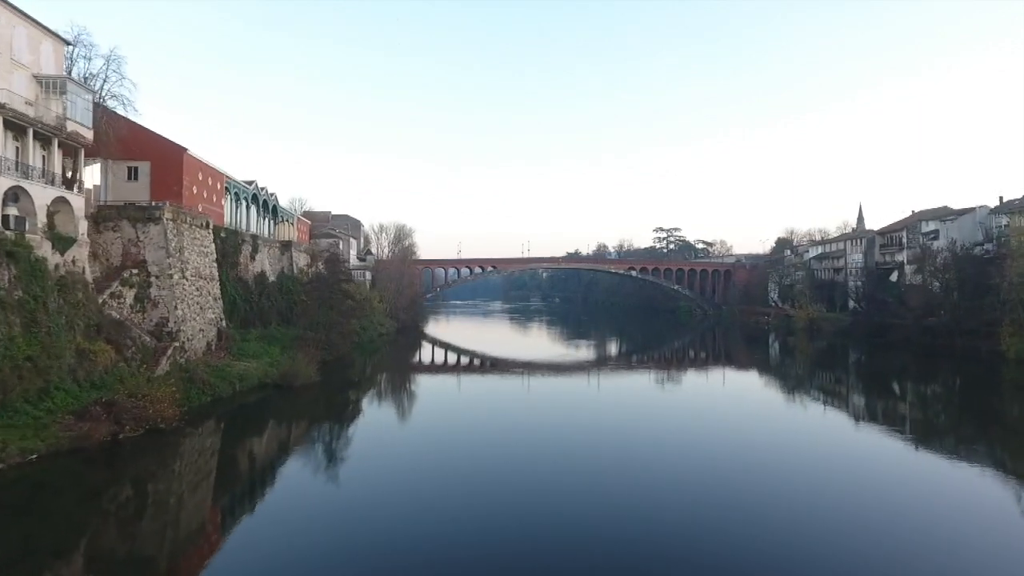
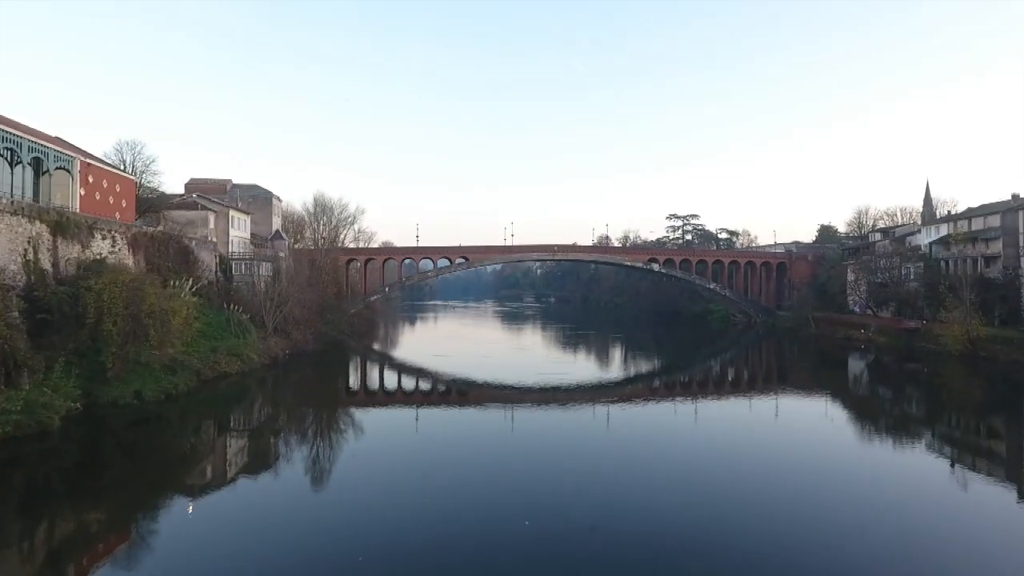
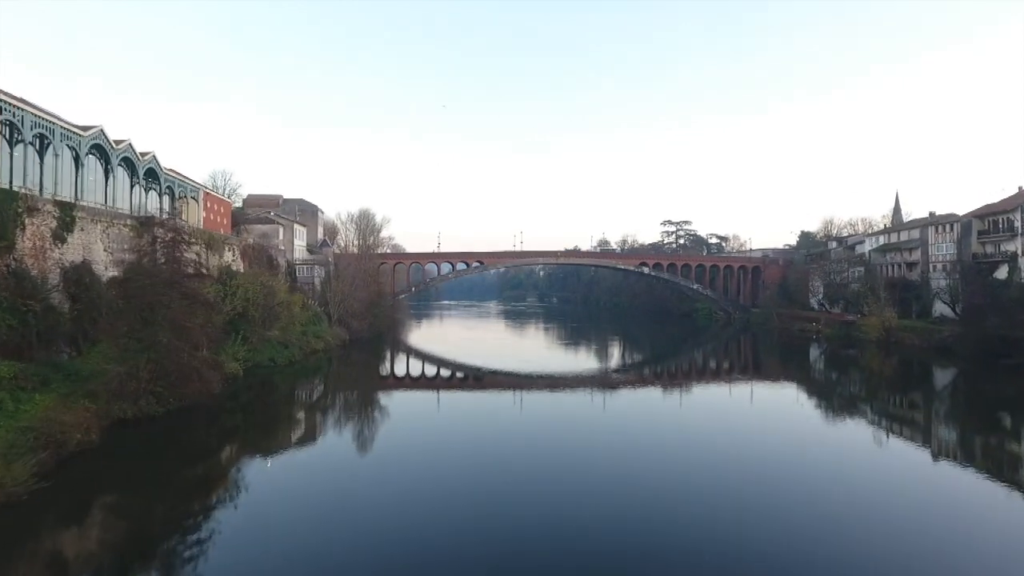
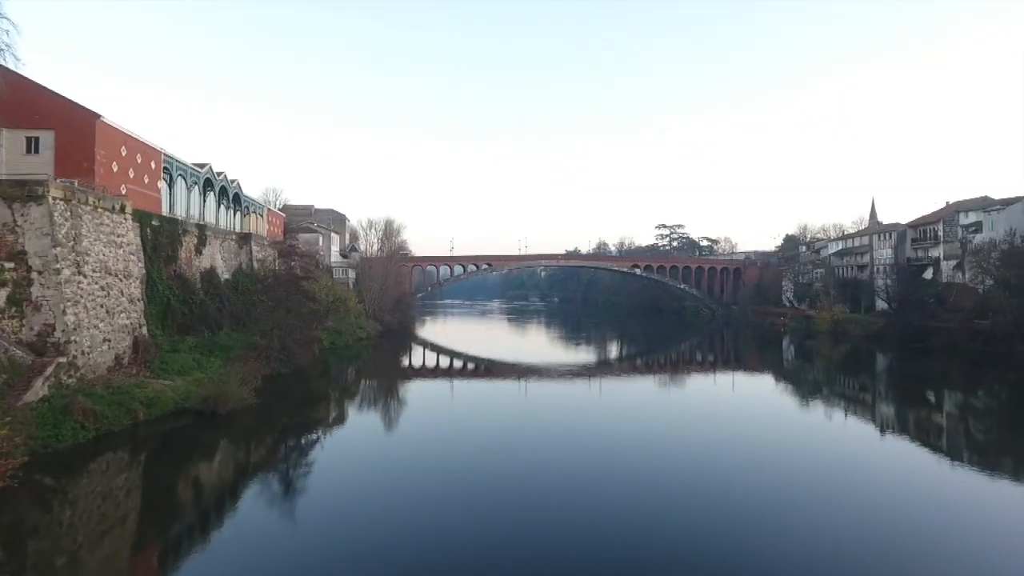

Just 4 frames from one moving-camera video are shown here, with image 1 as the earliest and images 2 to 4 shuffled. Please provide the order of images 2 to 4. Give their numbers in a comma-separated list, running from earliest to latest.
4, 3, 2
